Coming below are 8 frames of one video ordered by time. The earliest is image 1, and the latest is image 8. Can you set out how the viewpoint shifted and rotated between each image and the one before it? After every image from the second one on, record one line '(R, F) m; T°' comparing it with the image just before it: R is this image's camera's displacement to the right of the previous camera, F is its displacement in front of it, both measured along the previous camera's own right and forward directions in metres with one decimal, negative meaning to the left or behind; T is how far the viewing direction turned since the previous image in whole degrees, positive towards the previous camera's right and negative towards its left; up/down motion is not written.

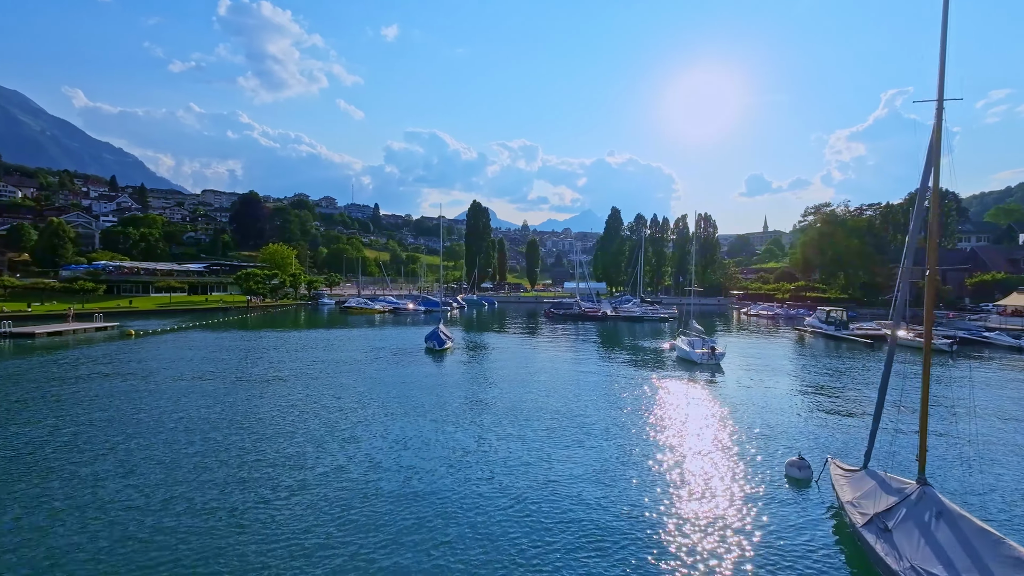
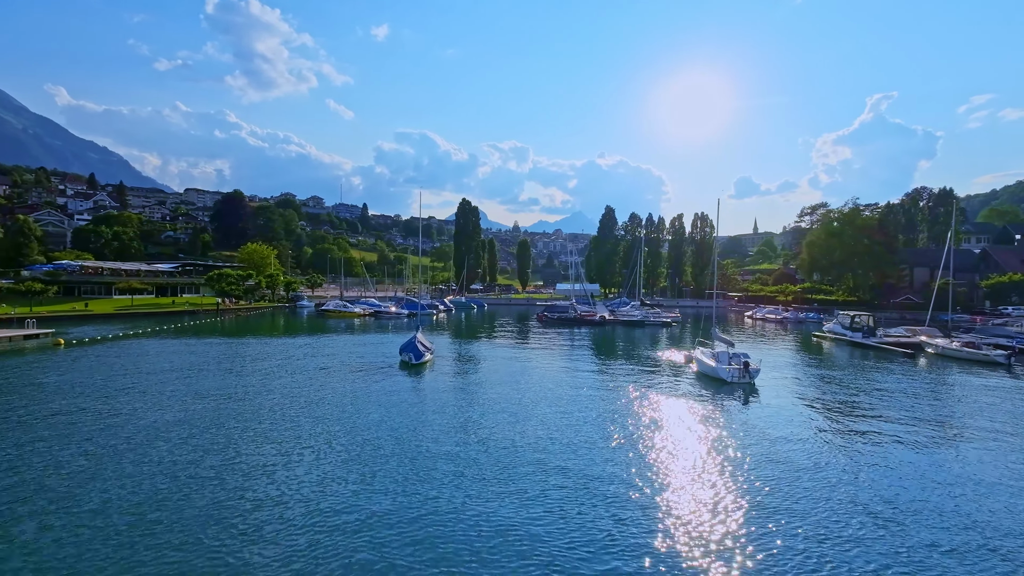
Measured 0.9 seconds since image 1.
(0.0, +4.8) m; +1°
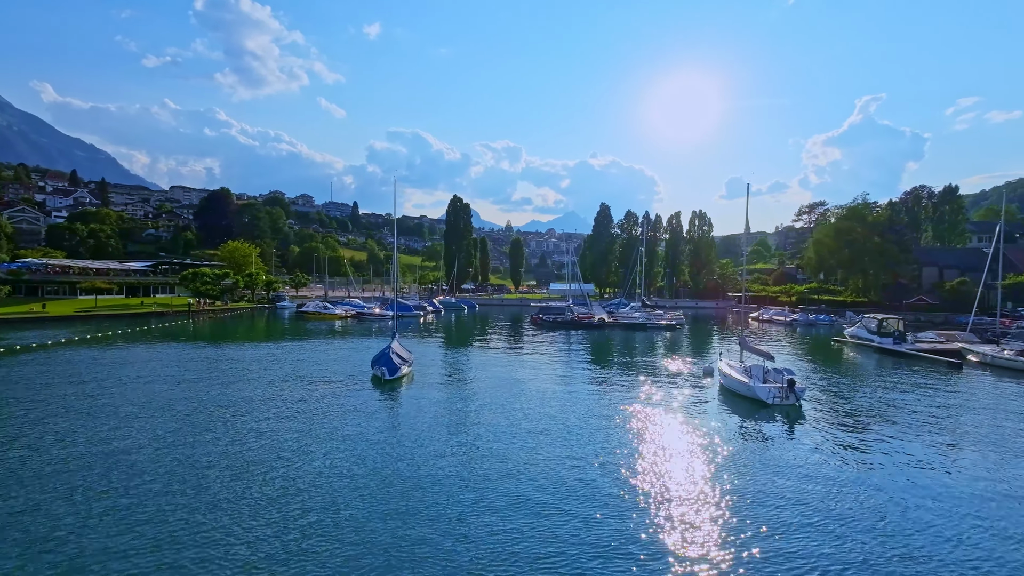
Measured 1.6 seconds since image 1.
(0.0, +4.1) m; +1°
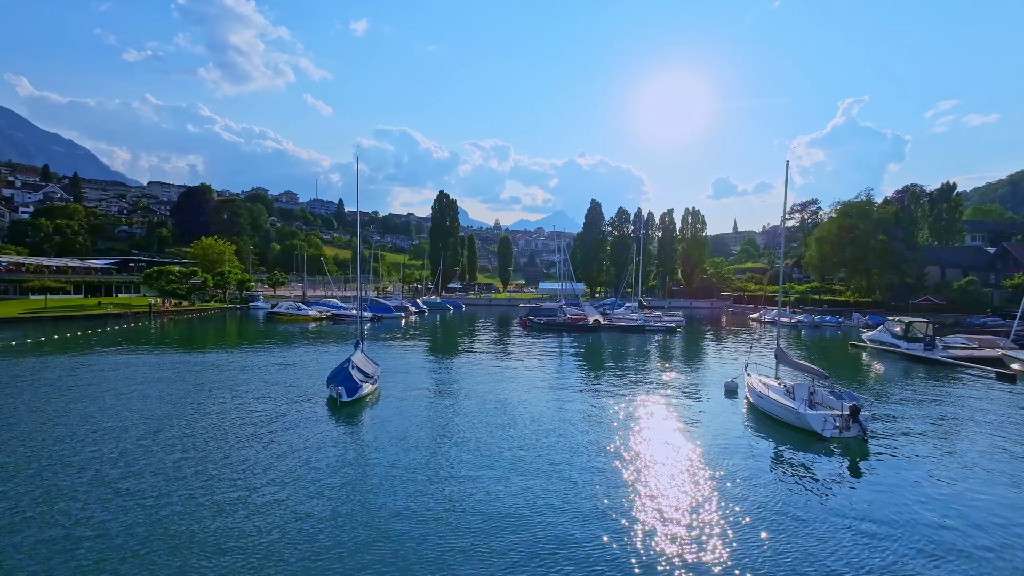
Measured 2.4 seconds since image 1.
(+0.1, +4.1) m; +1°
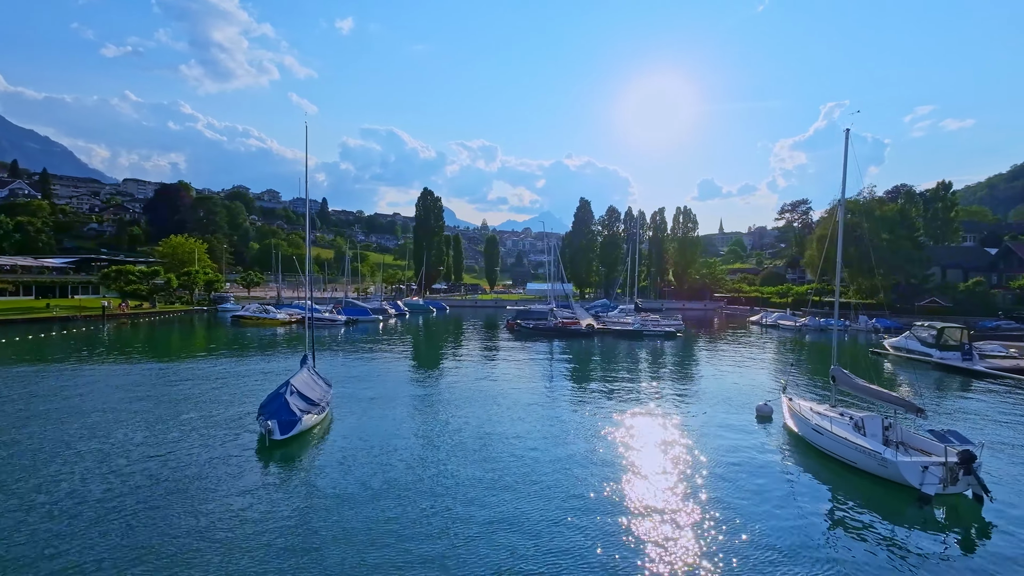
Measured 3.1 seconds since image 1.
(+0.1, +4.1) m; +2°
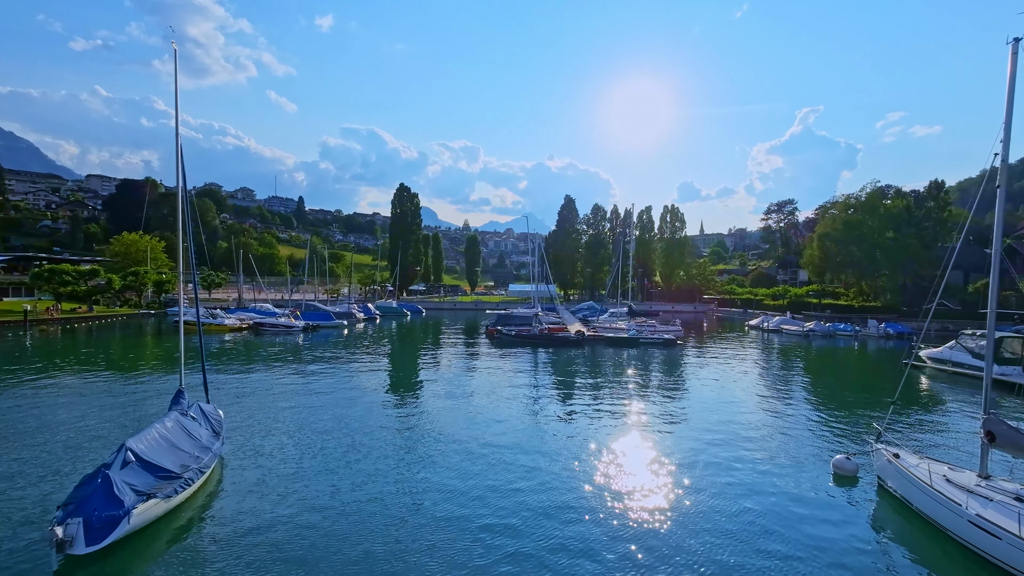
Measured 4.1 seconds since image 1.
(+0.2, +5.4) m; +2°
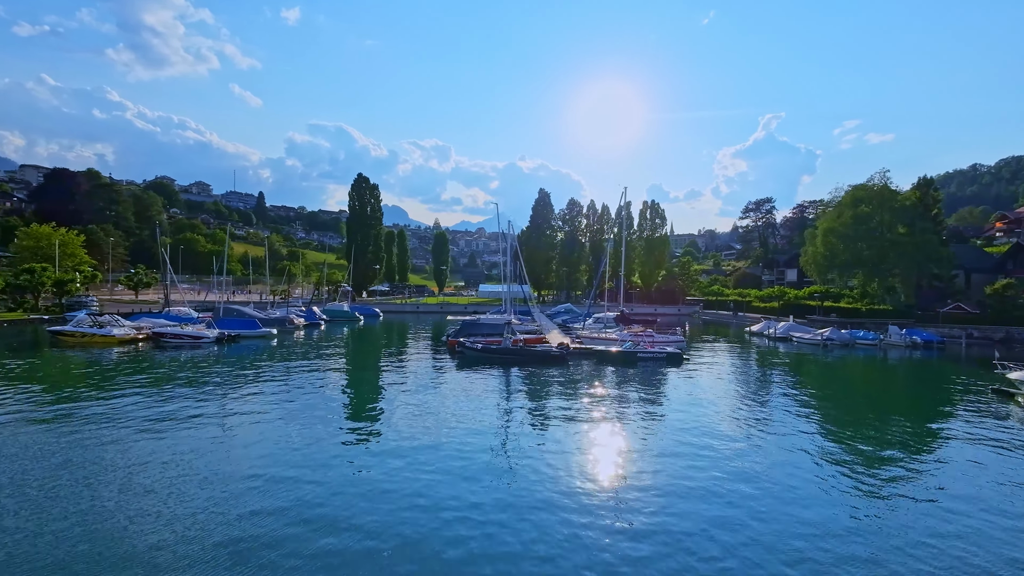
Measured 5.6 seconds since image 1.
(+0.4, +8.3) m; +3°
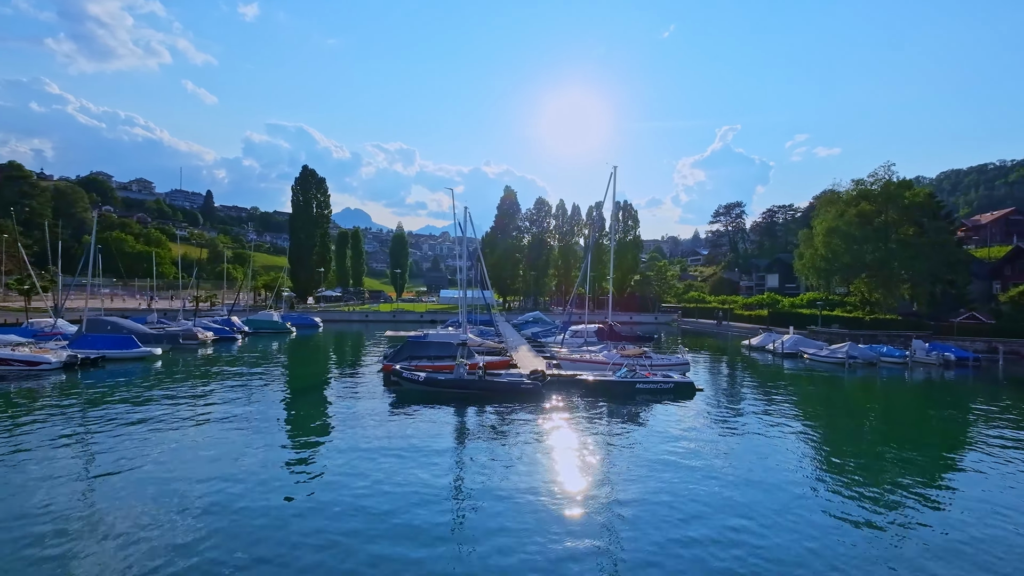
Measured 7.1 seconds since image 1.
(+0.4, +8.3) m; +4°
